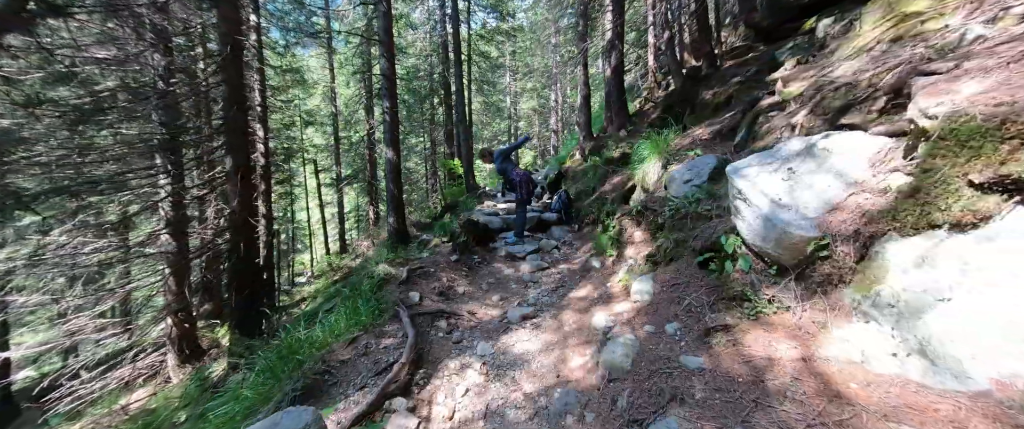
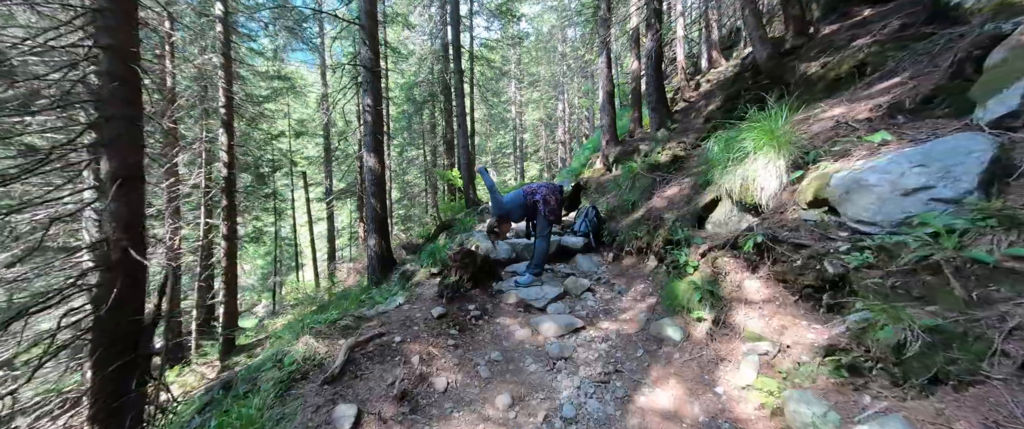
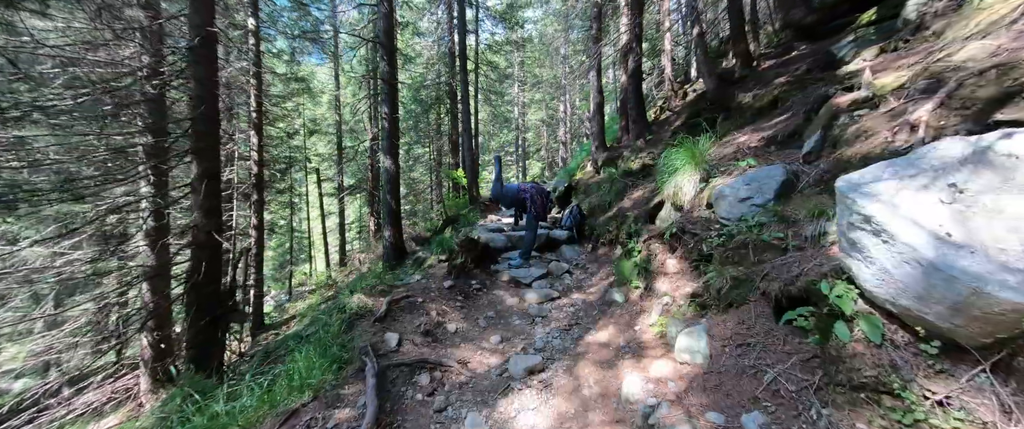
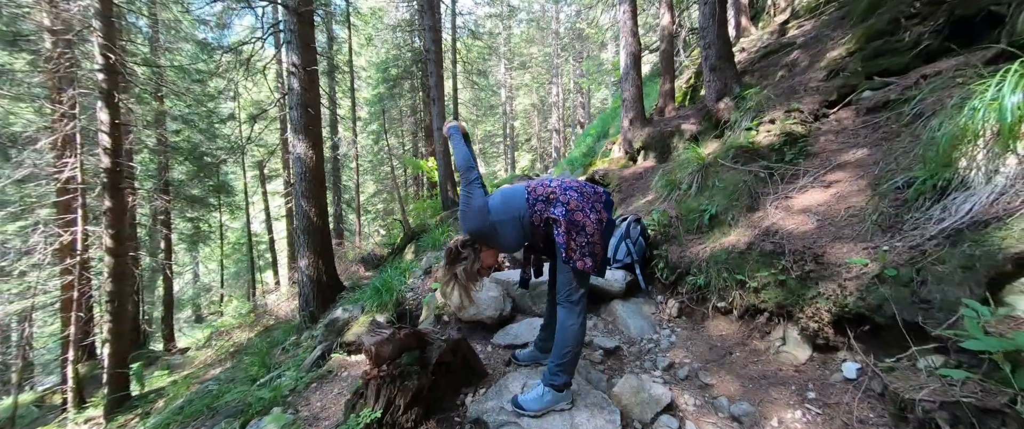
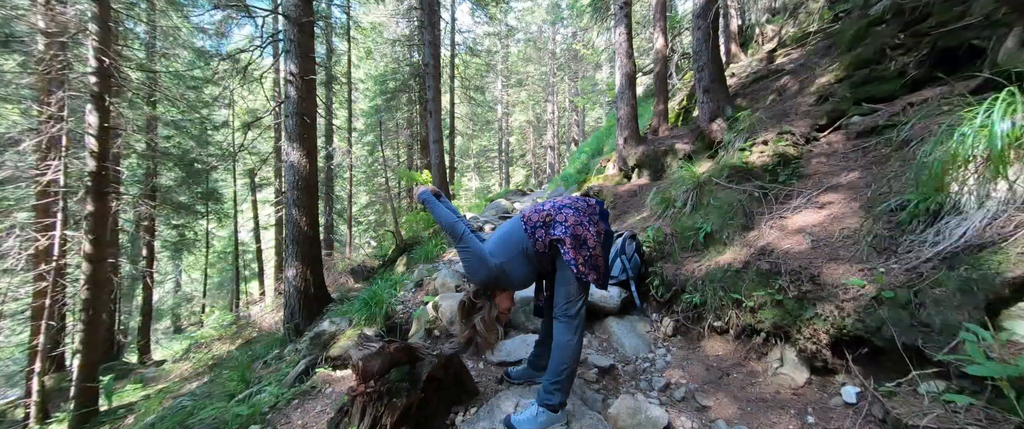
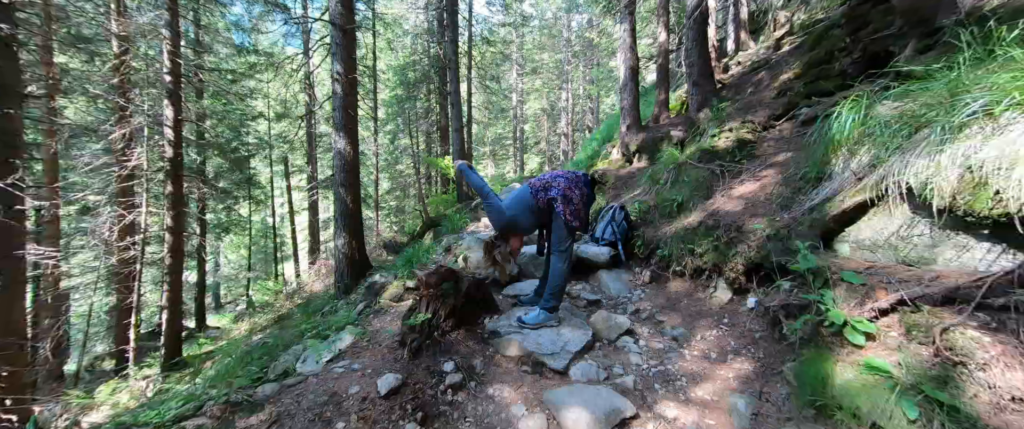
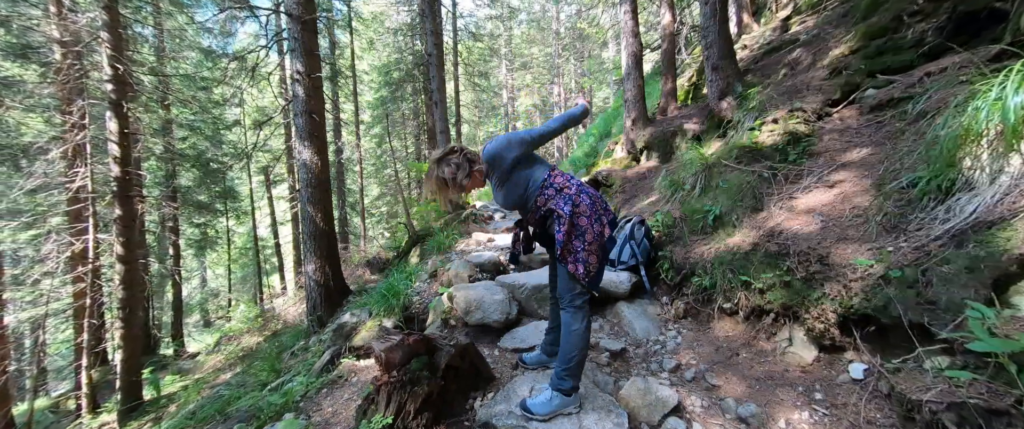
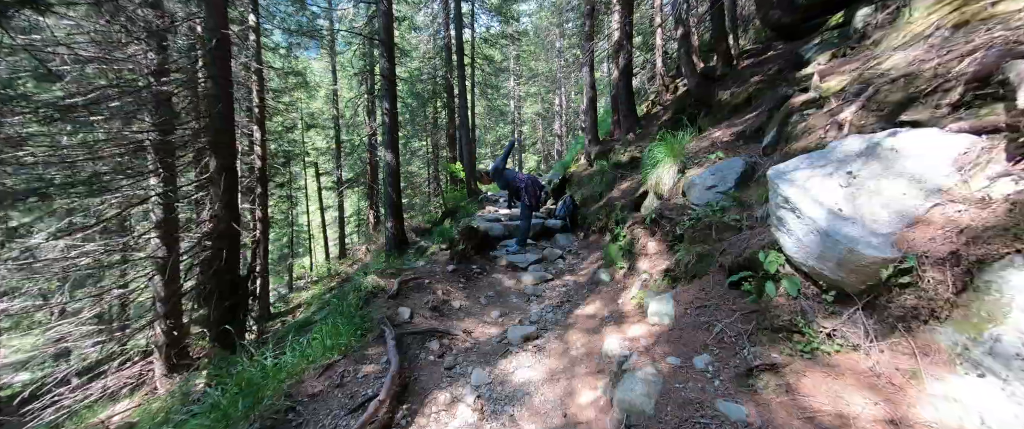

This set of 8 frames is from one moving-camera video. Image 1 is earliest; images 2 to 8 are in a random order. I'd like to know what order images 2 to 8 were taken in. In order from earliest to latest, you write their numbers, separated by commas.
8, 3, 2, 6, 5, 4, 7
